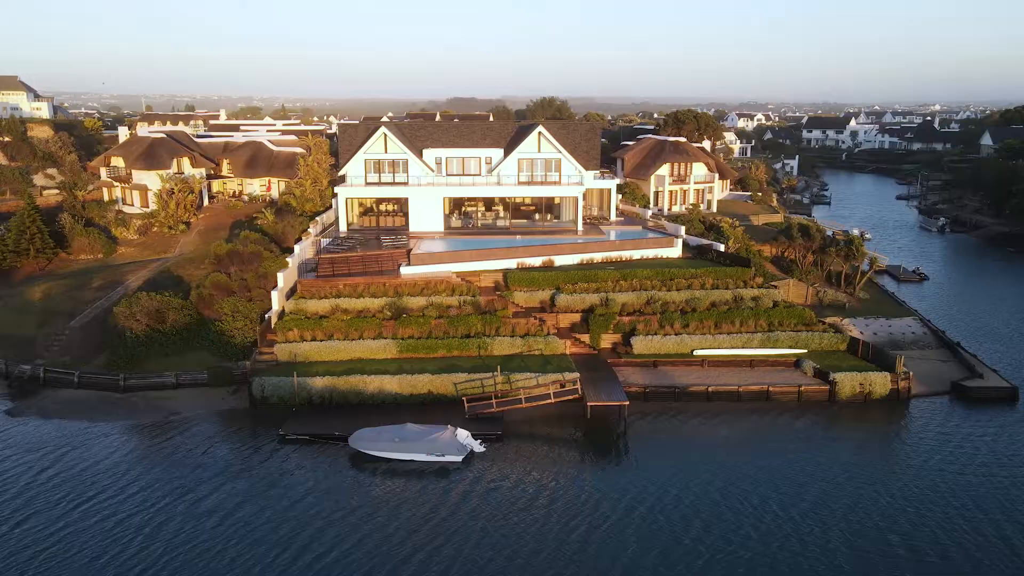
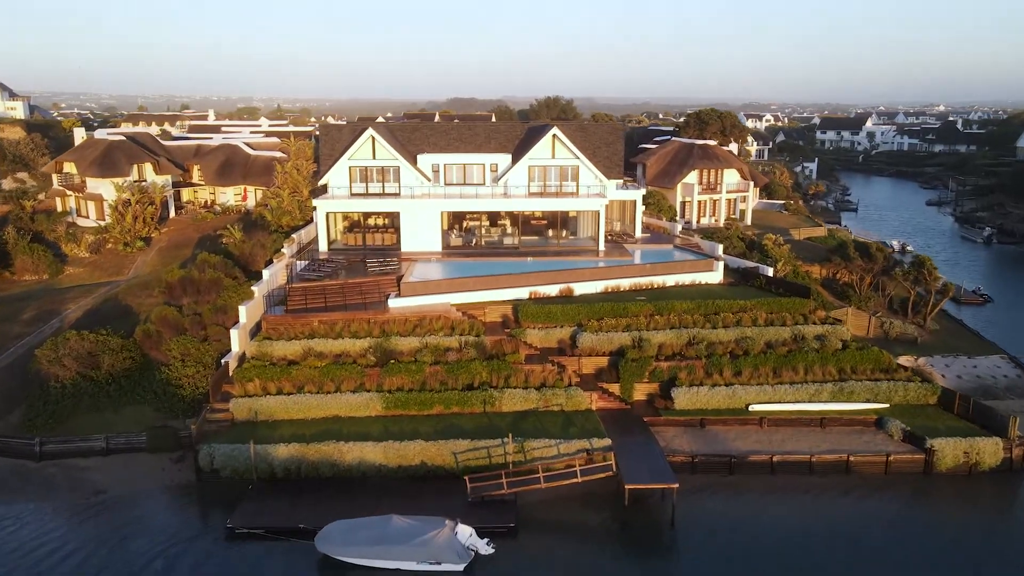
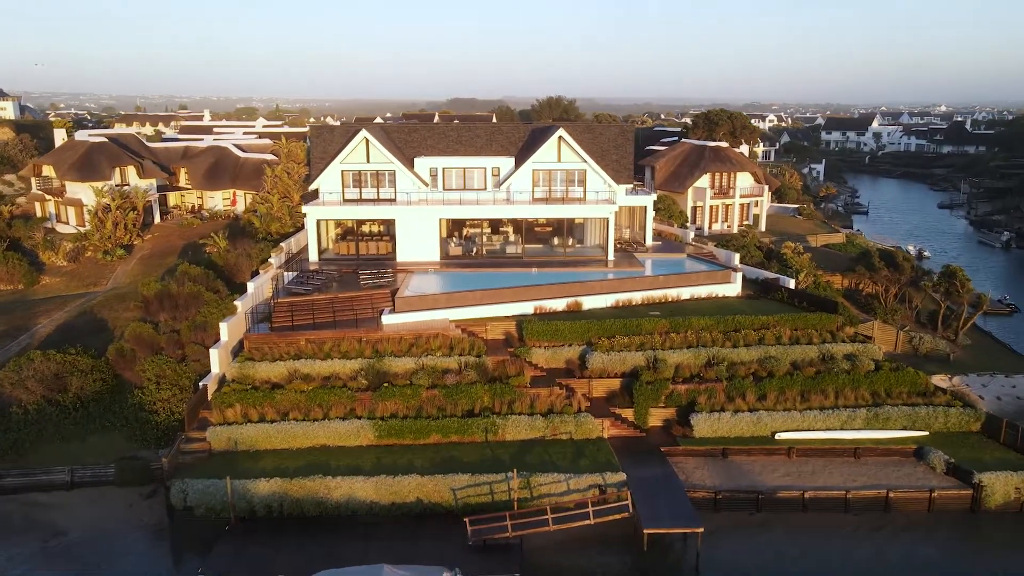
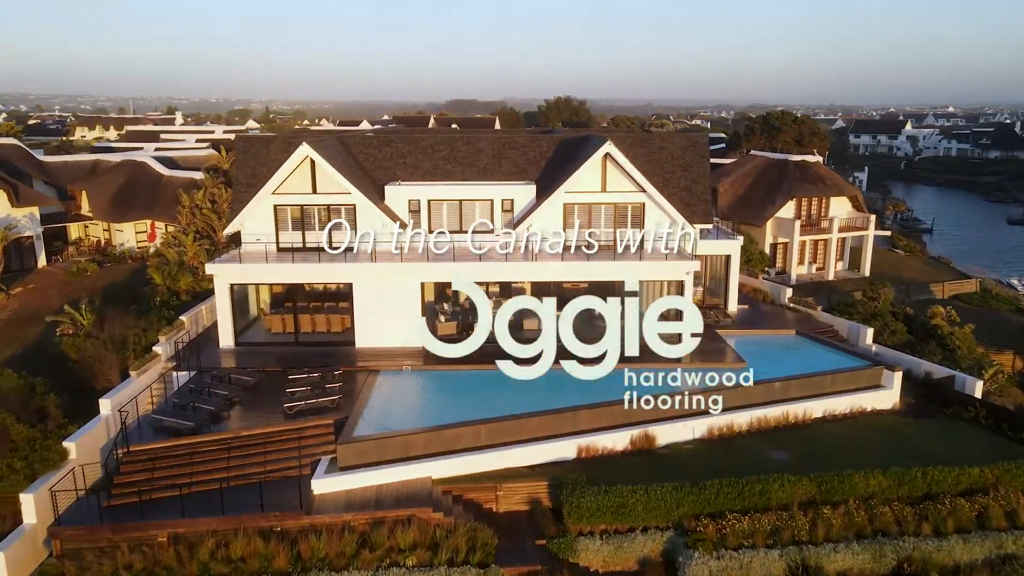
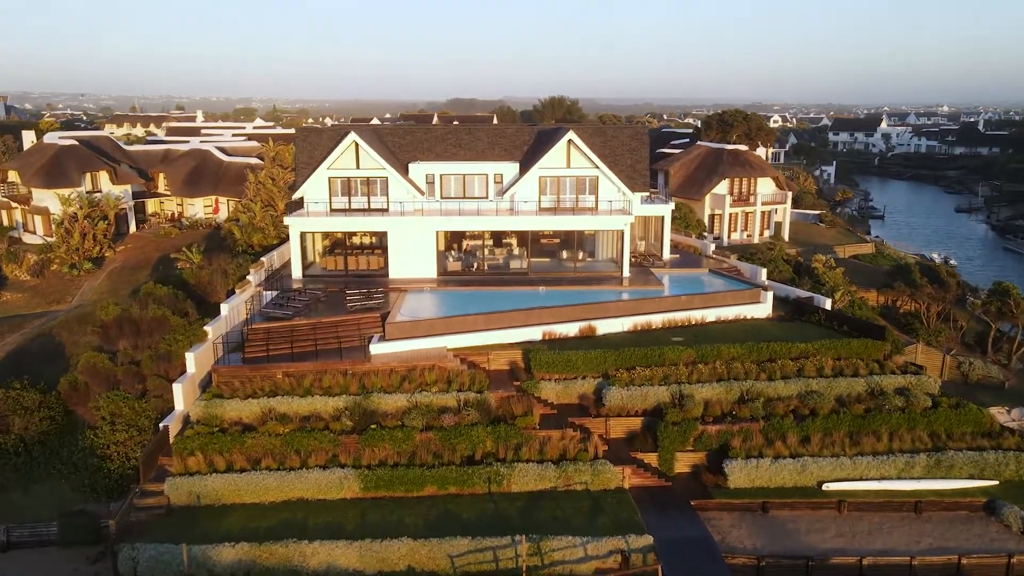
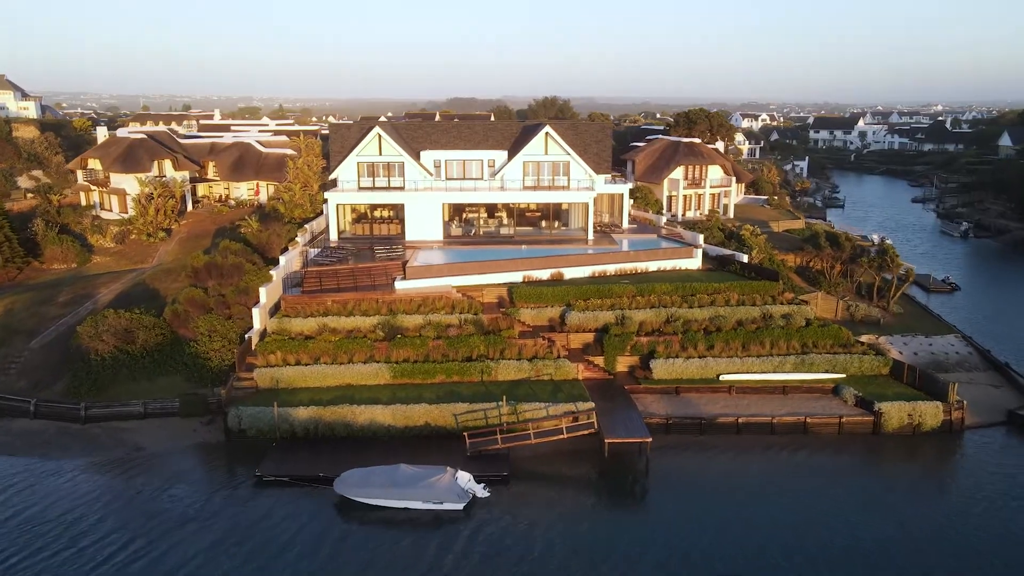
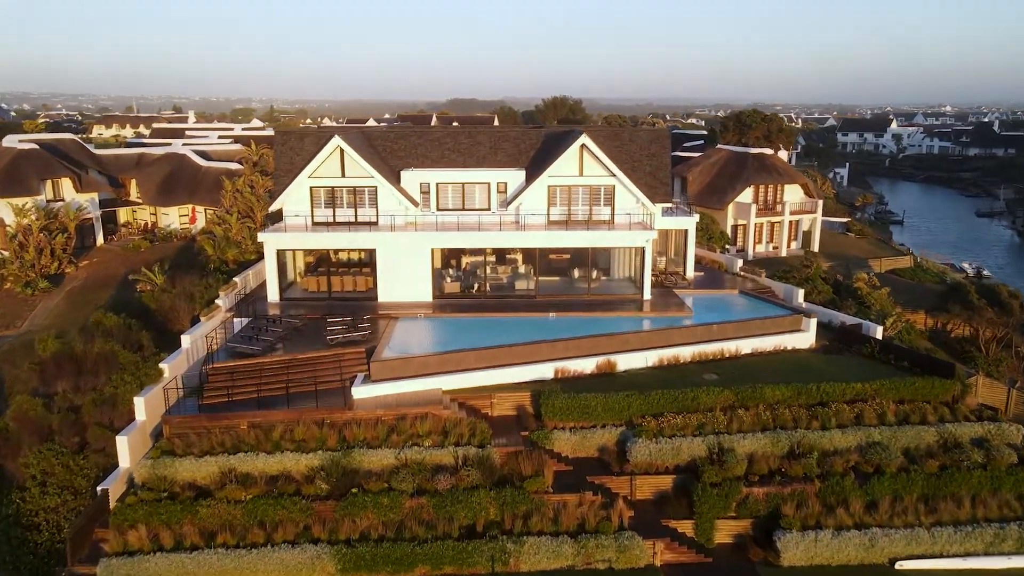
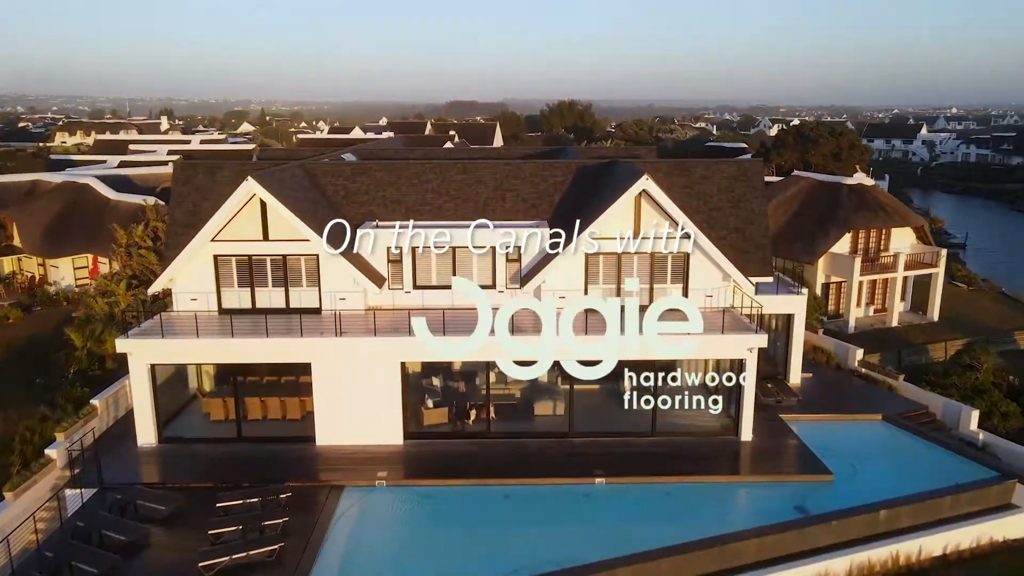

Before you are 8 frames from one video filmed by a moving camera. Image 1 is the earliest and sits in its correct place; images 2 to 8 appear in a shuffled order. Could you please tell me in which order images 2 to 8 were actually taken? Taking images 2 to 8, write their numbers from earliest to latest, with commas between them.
6, 2, 3, 5, 7, 4, 8
